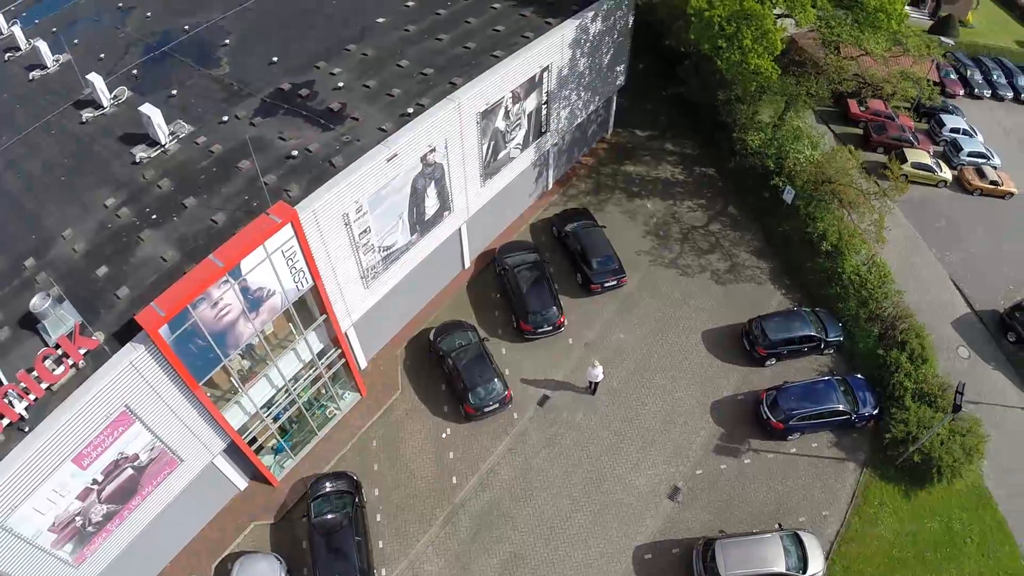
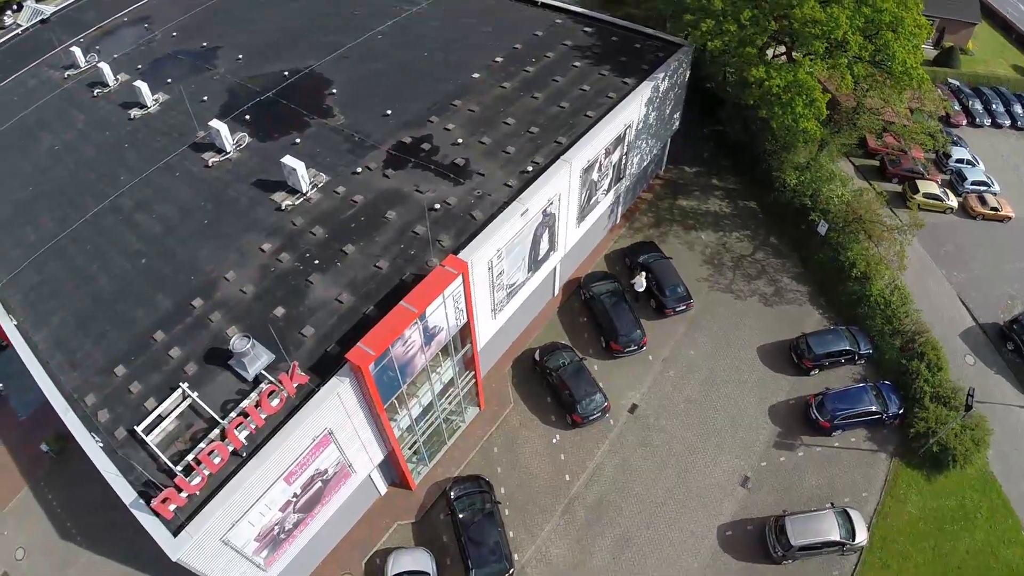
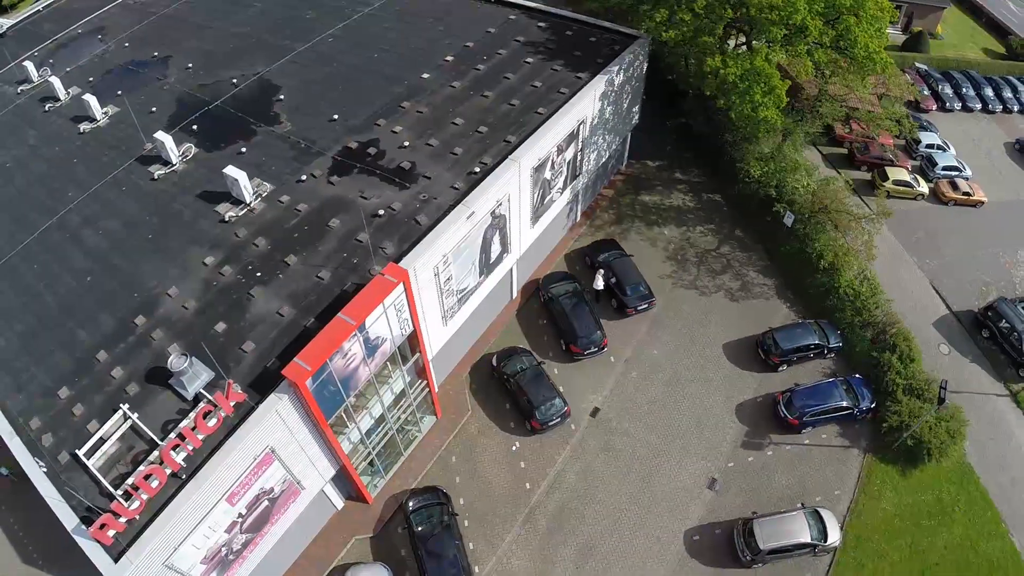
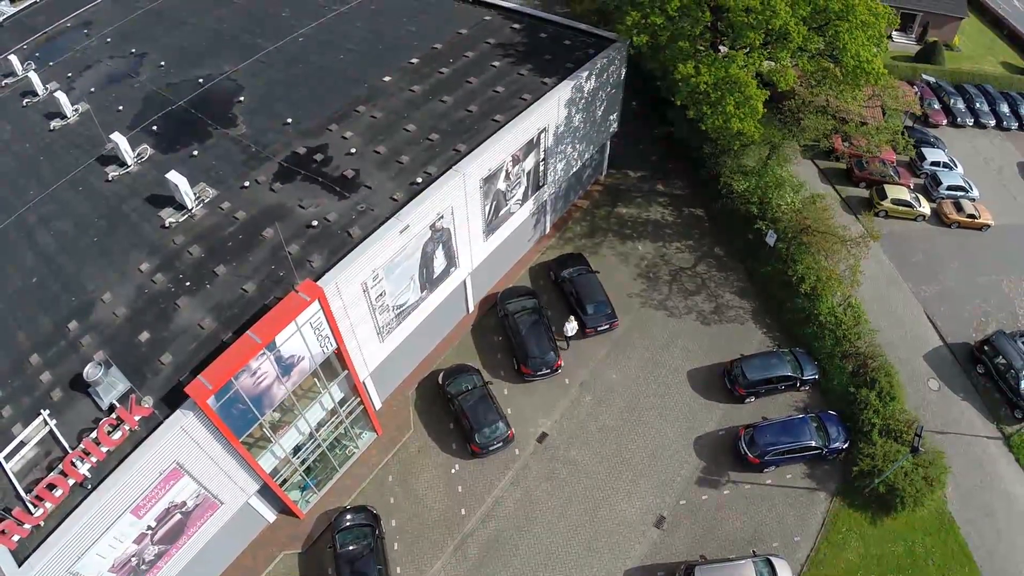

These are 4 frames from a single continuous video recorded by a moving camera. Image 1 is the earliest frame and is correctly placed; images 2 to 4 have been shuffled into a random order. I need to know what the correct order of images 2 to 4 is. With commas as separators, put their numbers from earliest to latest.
4, 3, 2
